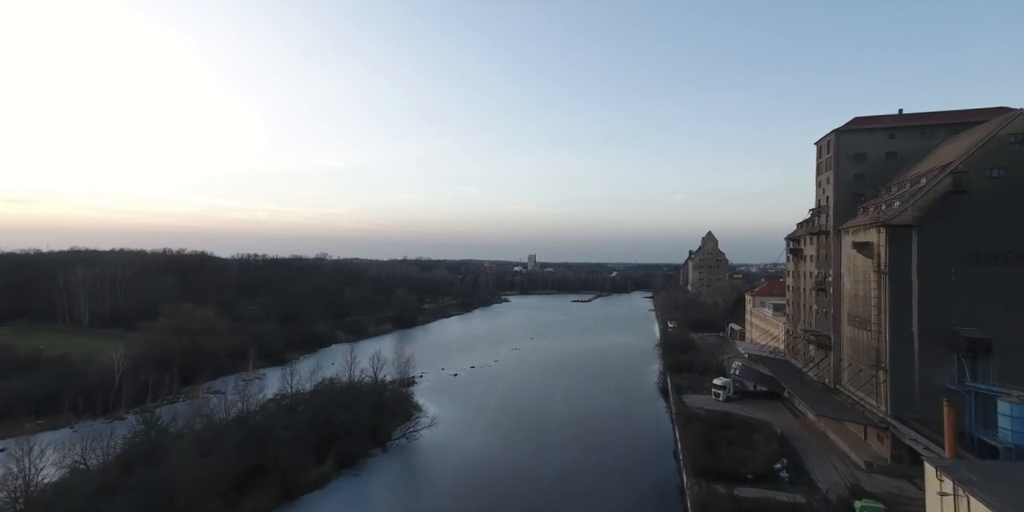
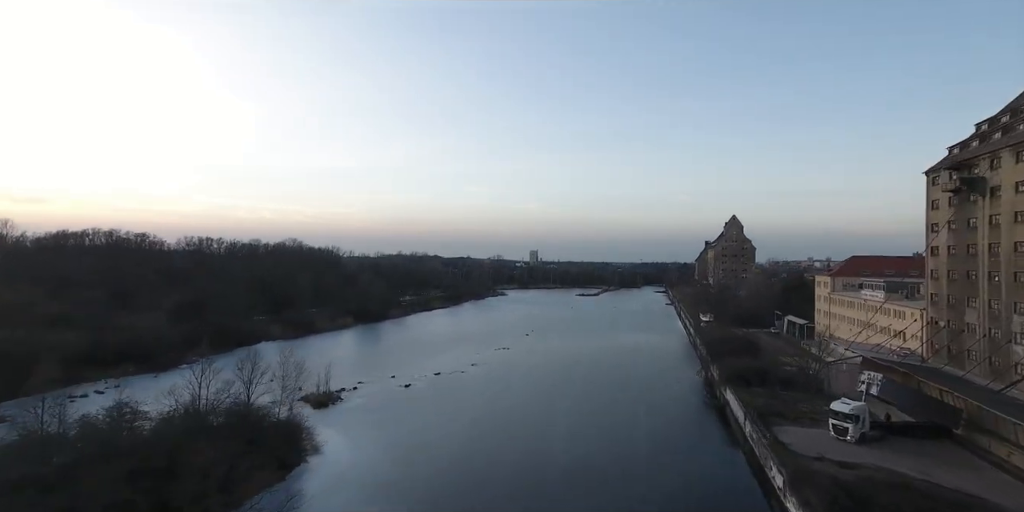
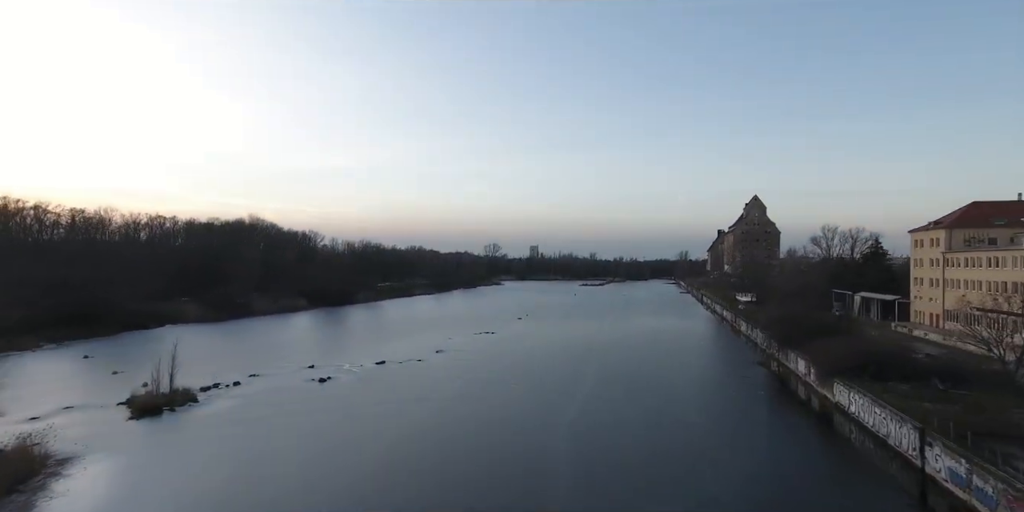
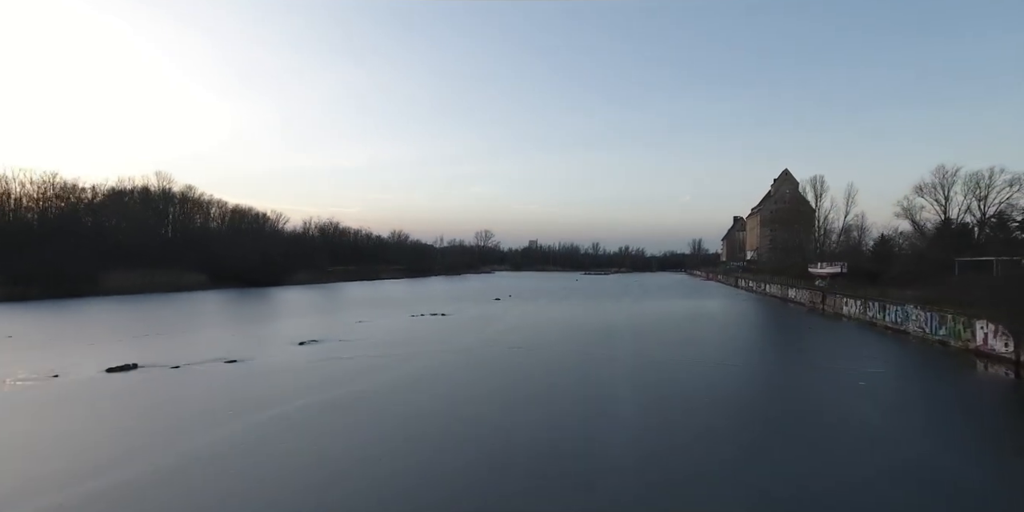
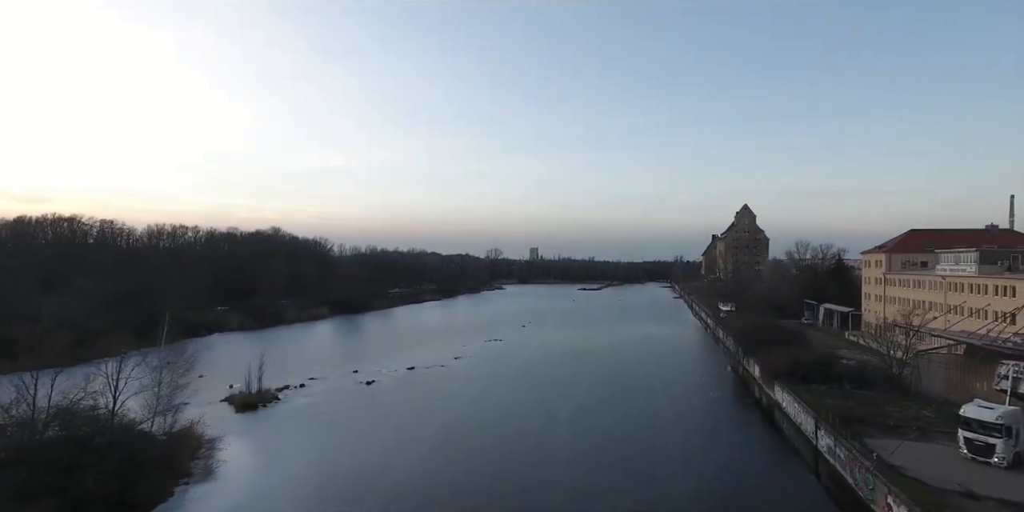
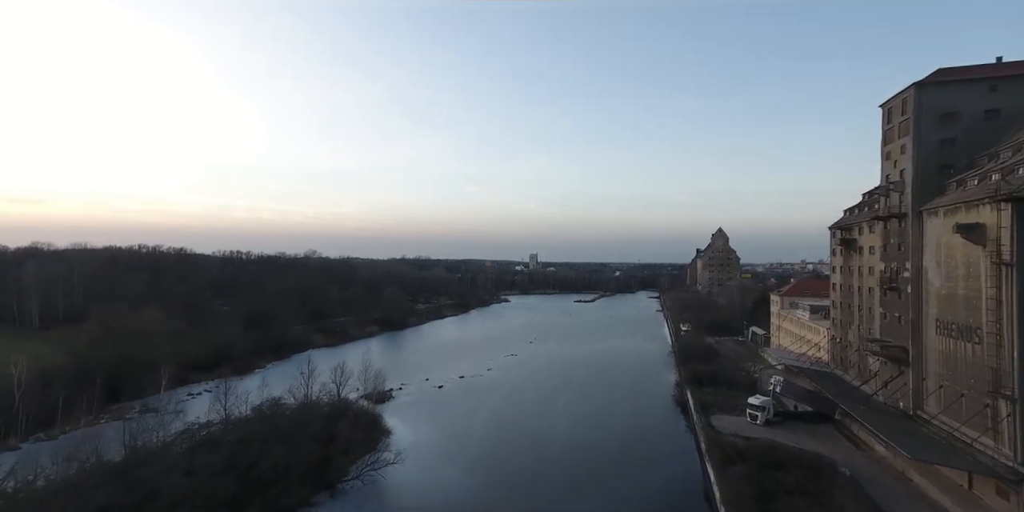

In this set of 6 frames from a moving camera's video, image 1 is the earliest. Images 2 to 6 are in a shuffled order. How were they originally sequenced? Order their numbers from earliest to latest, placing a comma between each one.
6, 2, 5, 3, 4
